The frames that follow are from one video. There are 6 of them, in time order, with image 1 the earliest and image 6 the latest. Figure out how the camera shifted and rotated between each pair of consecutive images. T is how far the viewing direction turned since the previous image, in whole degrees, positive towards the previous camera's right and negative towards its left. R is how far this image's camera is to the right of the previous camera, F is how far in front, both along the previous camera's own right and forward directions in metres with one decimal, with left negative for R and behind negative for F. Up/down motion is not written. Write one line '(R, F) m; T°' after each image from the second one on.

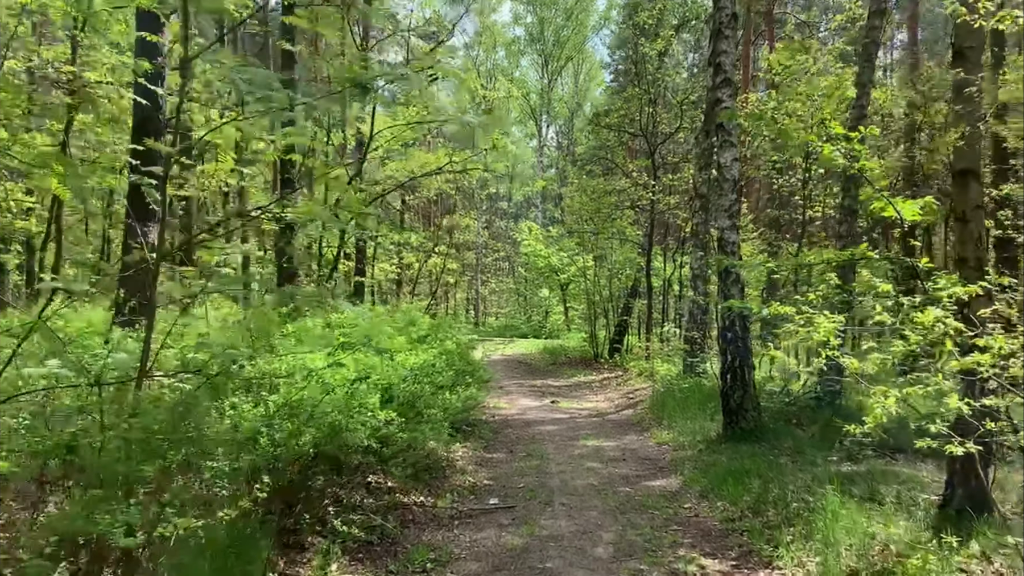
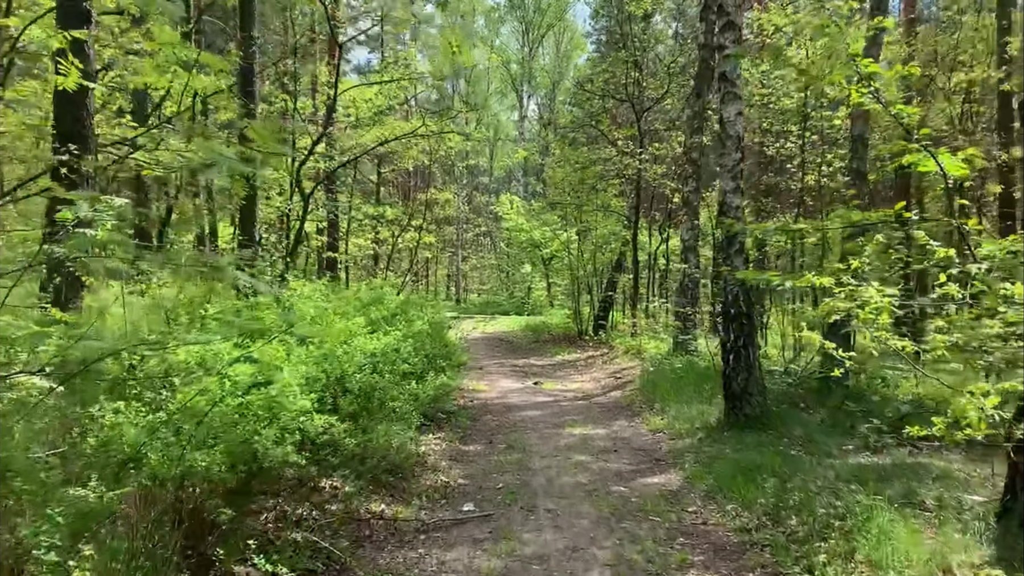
(0.0, +0.9) m; +1°
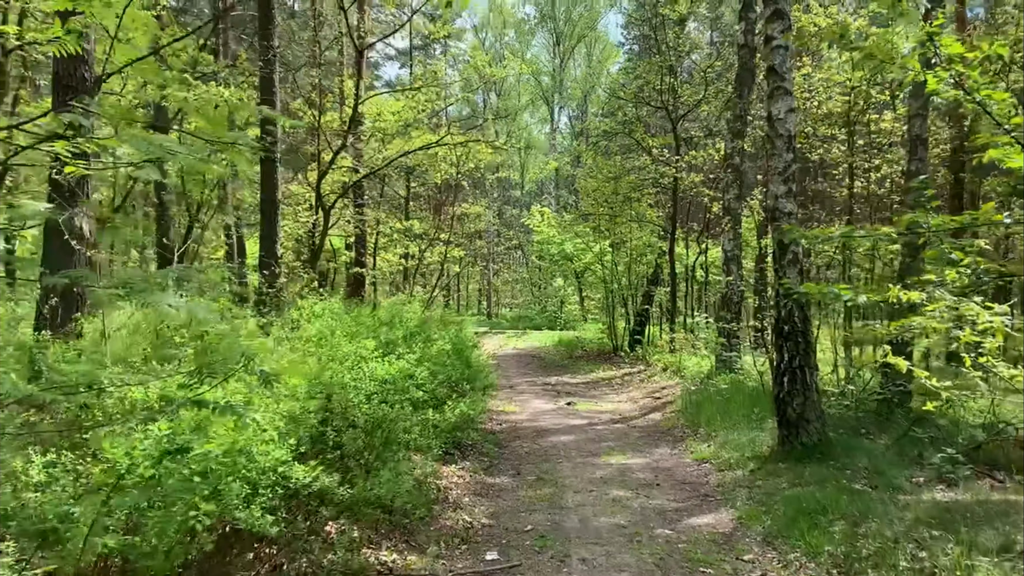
(0.0, +0.6) m; -2°
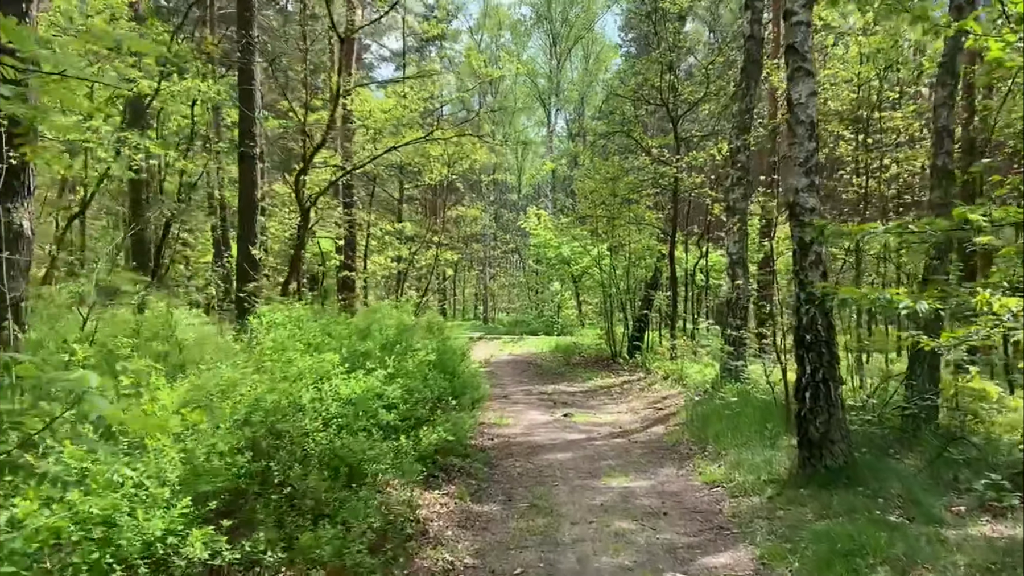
(+0.1, +0.7) m; 0°
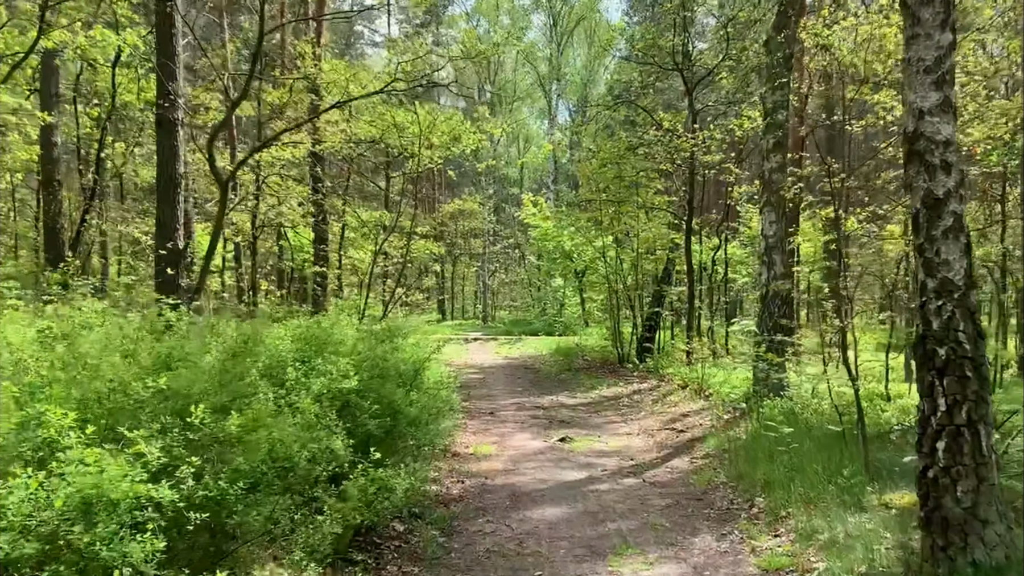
(+0.3, +2.3) m; 0°
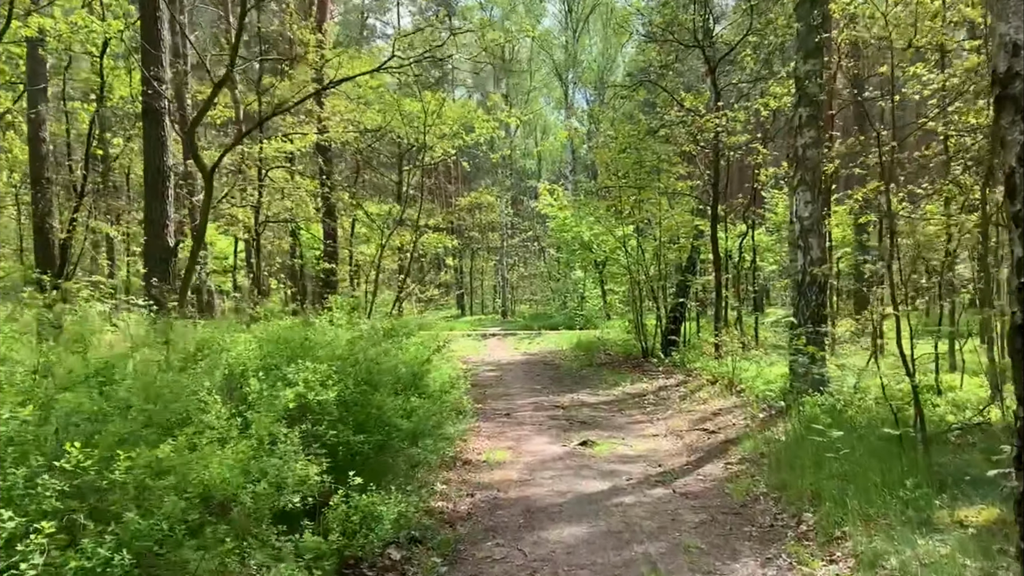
(+0.1, +0.7) m; -1°
